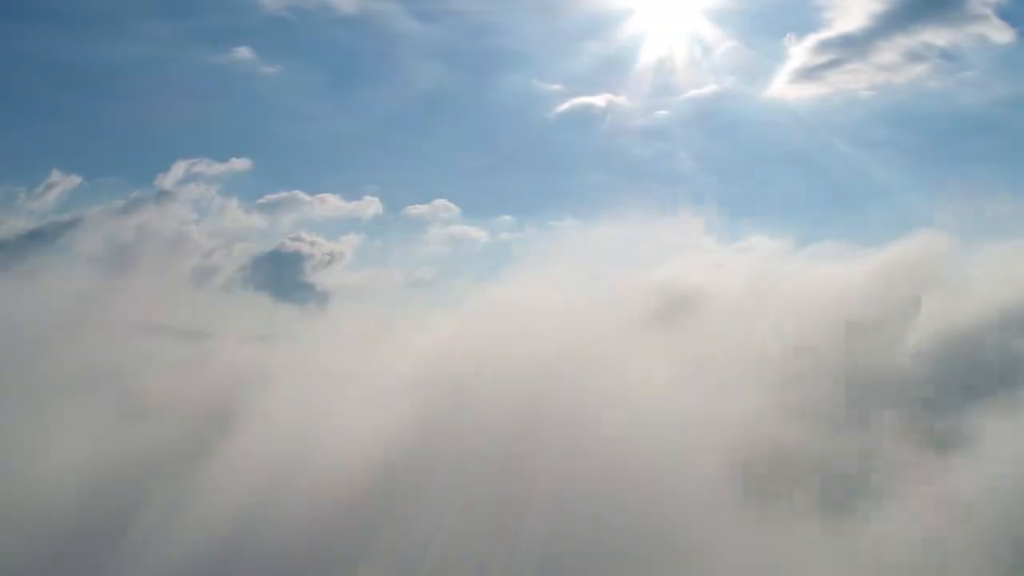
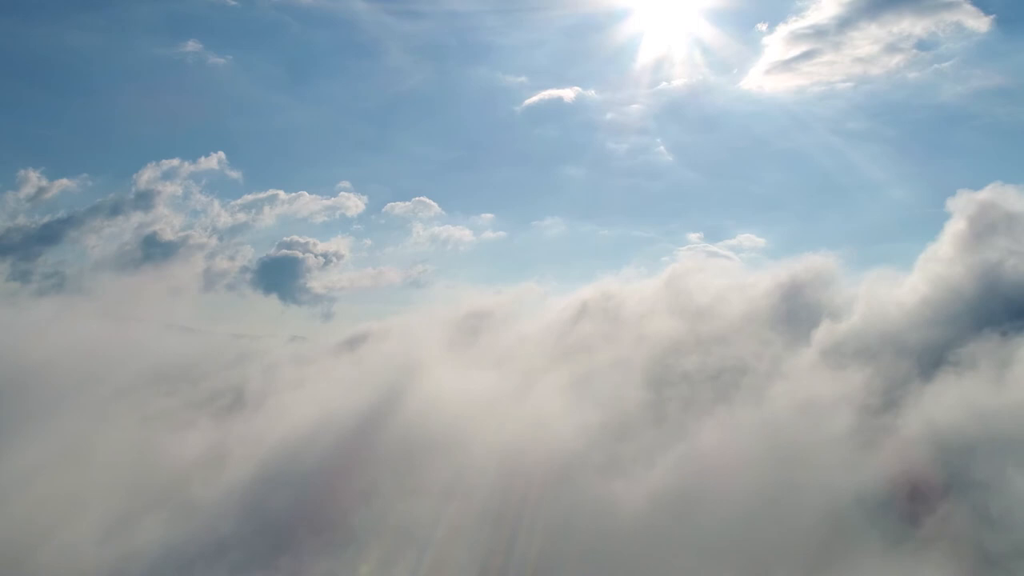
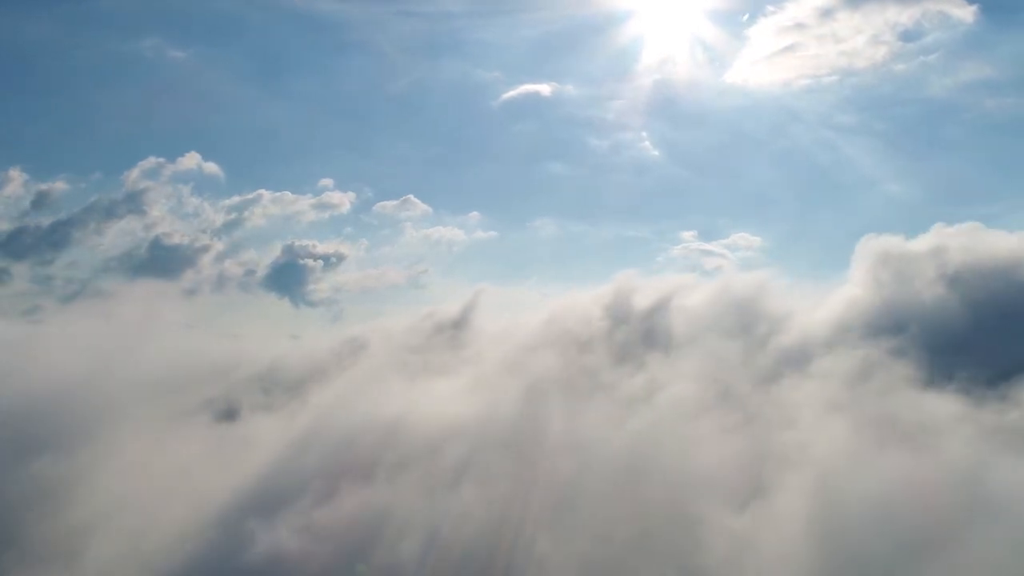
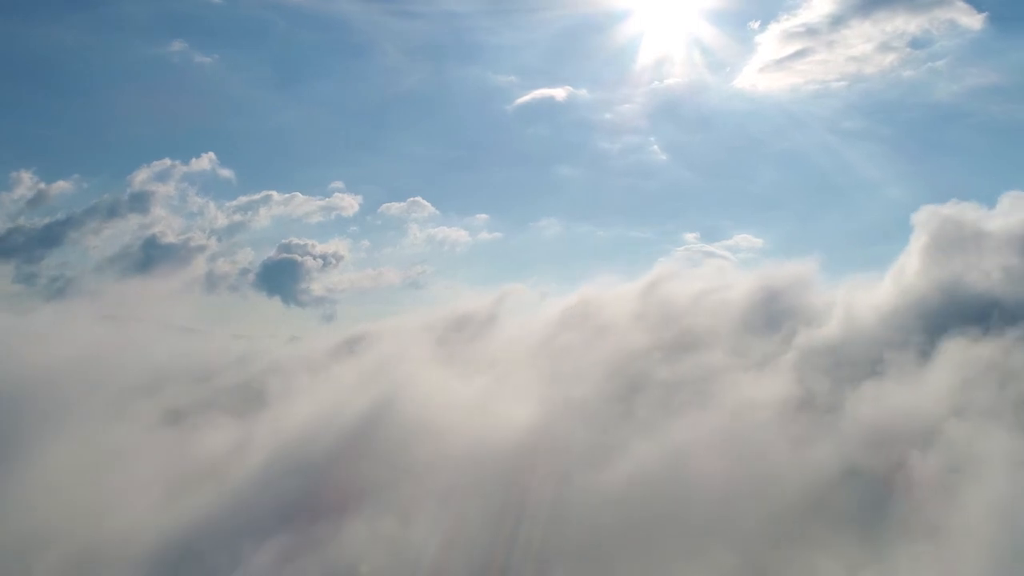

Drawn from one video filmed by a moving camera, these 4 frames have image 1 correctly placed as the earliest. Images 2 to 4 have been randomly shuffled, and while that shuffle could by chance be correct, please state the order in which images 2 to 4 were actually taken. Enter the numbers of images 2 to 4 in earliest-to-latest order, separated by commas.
2, 4, 3
